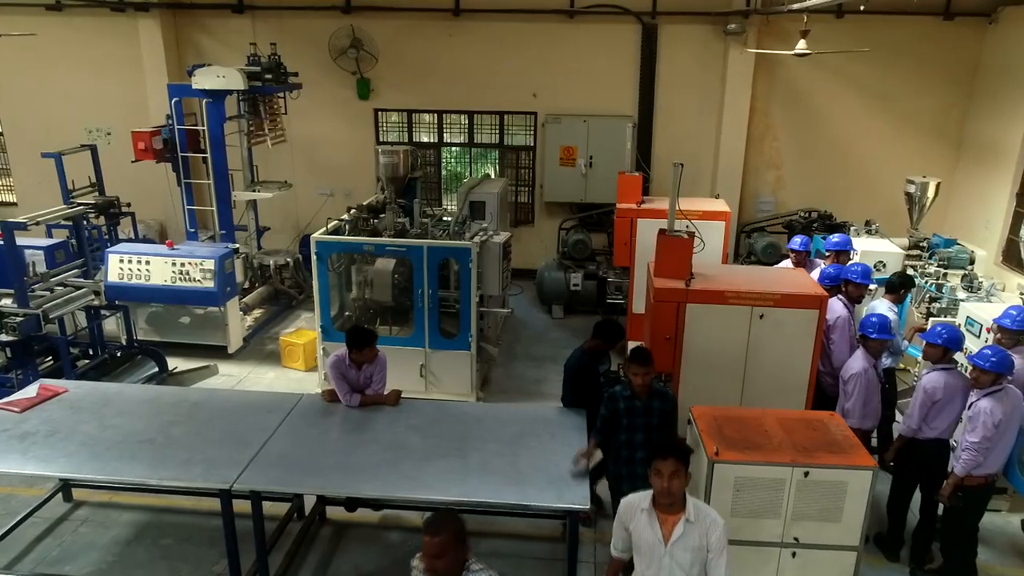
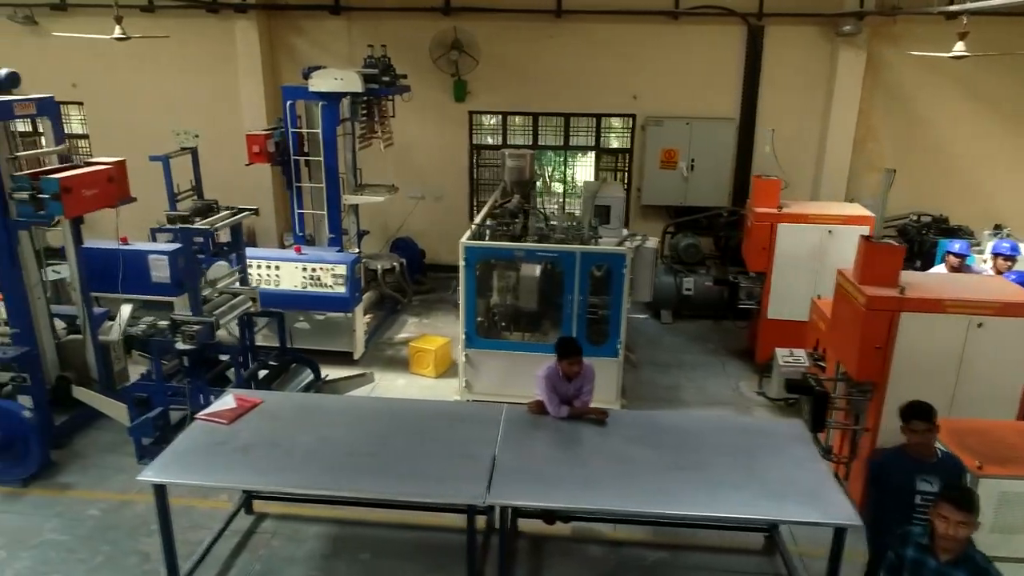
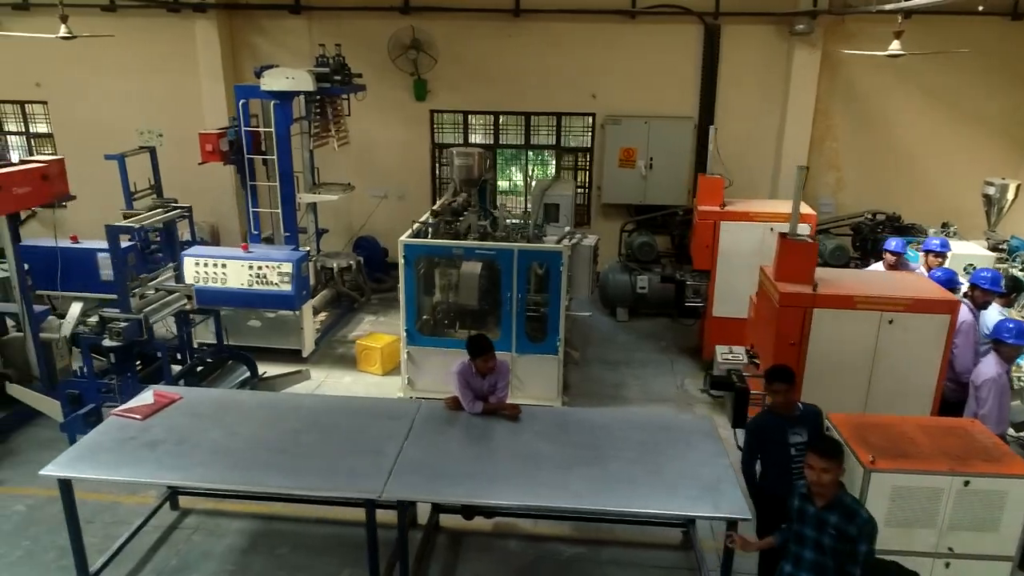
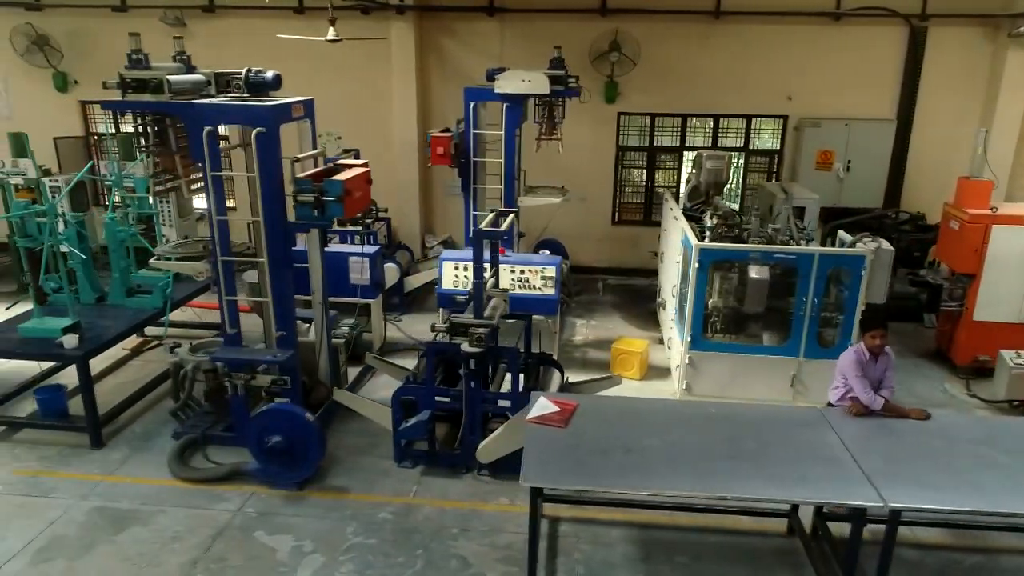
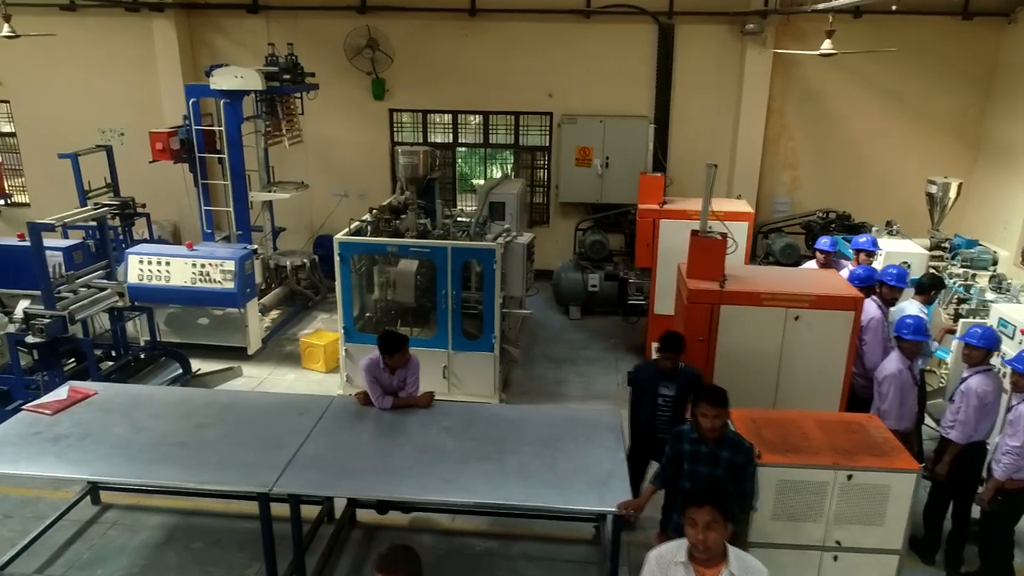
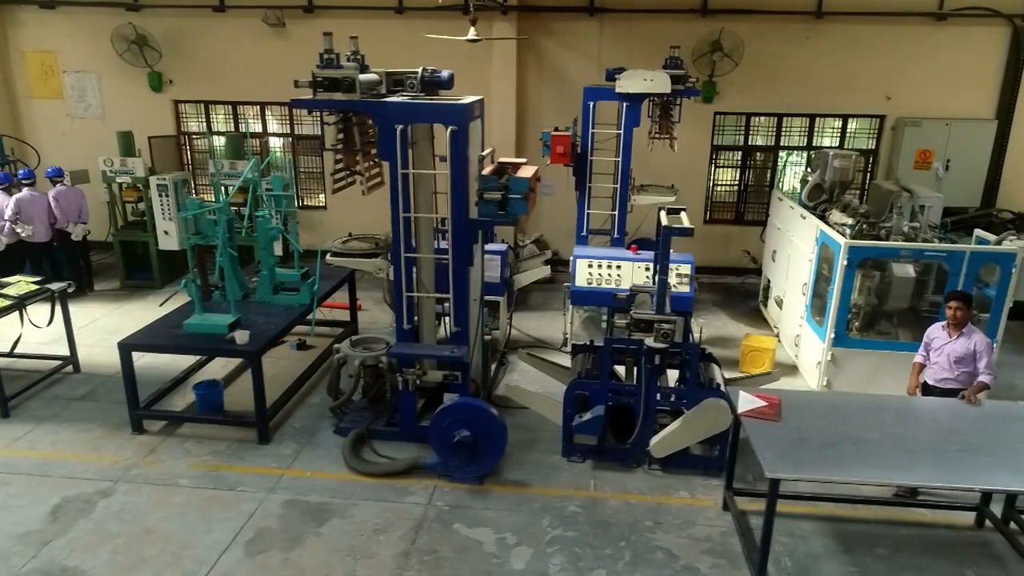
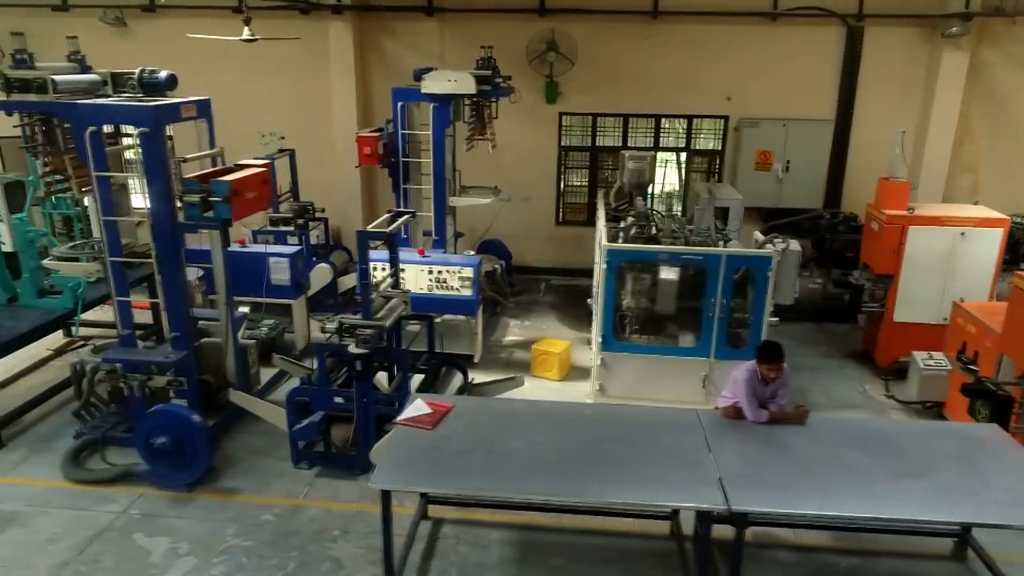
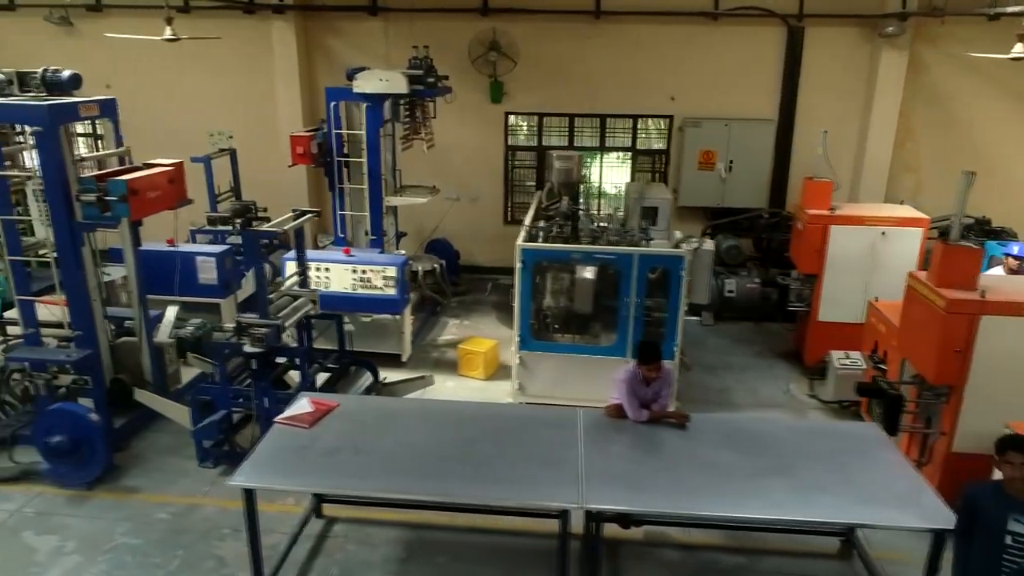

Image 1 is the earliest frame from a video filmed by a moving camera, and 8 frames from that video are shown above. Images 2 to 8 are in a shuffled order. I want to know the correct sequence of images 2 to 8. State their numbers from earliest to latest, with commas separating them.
5, 3, 2, 8, 7, 4, 6
